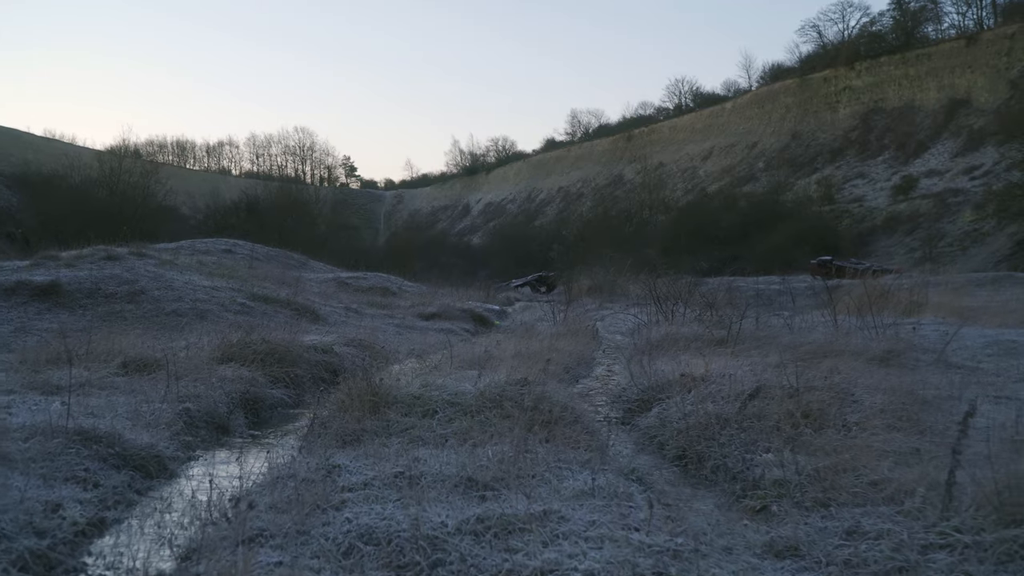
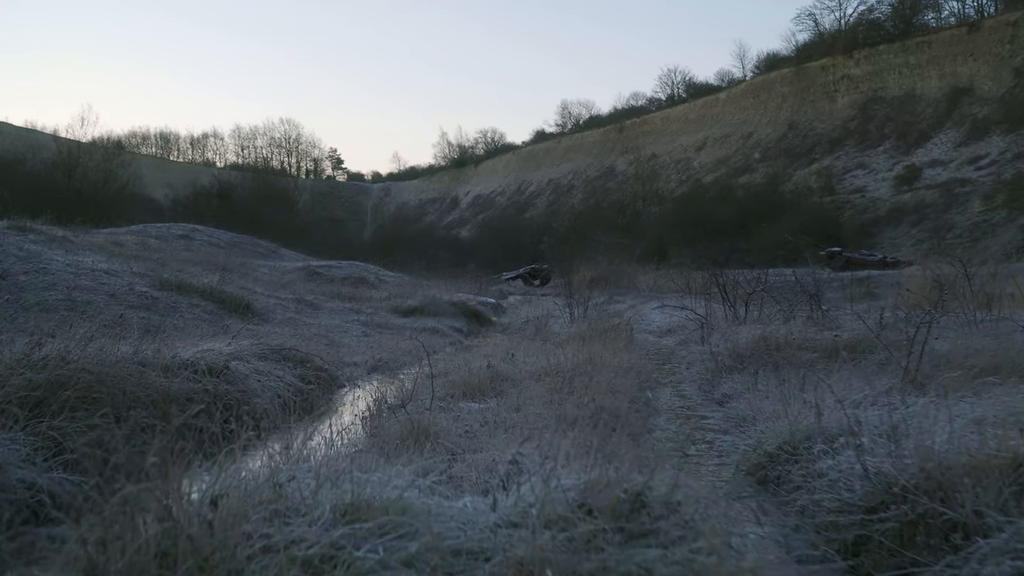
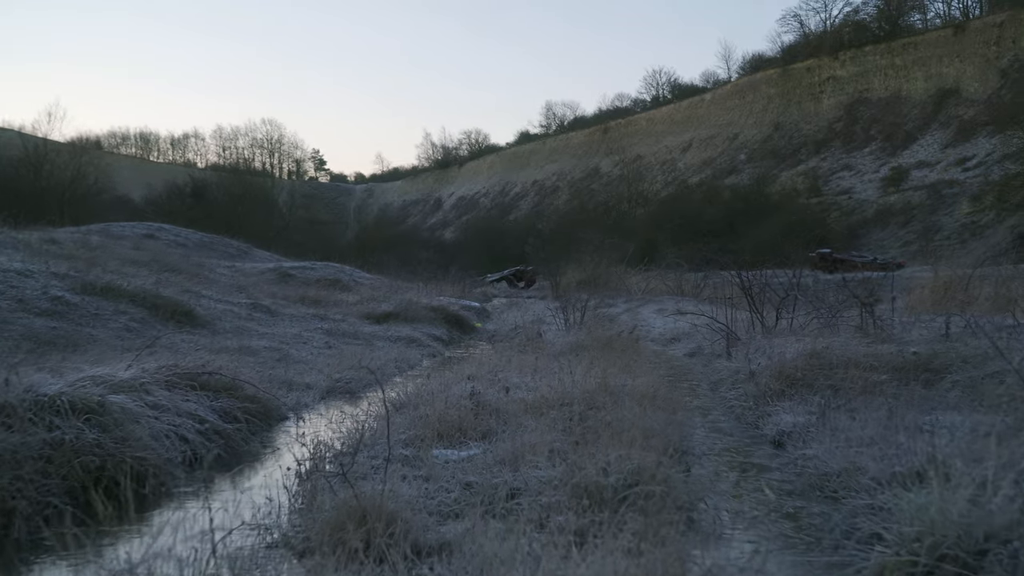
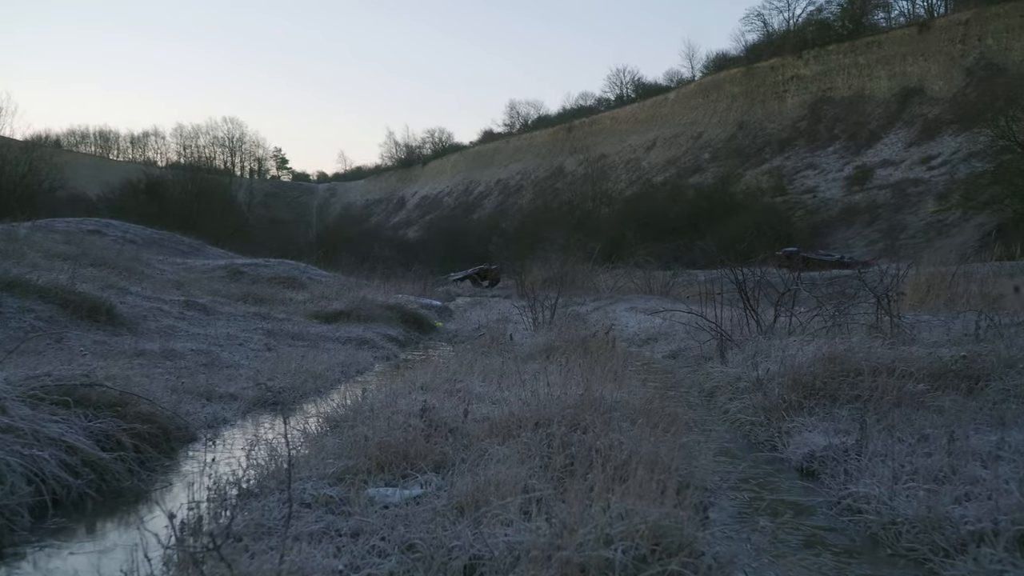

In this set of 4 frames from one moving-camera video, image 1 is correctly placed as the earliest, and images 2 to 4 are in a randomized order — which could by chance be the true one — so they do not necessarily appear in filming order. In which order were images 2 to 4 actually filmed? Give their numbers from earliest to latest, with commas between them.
2, 3, 4
